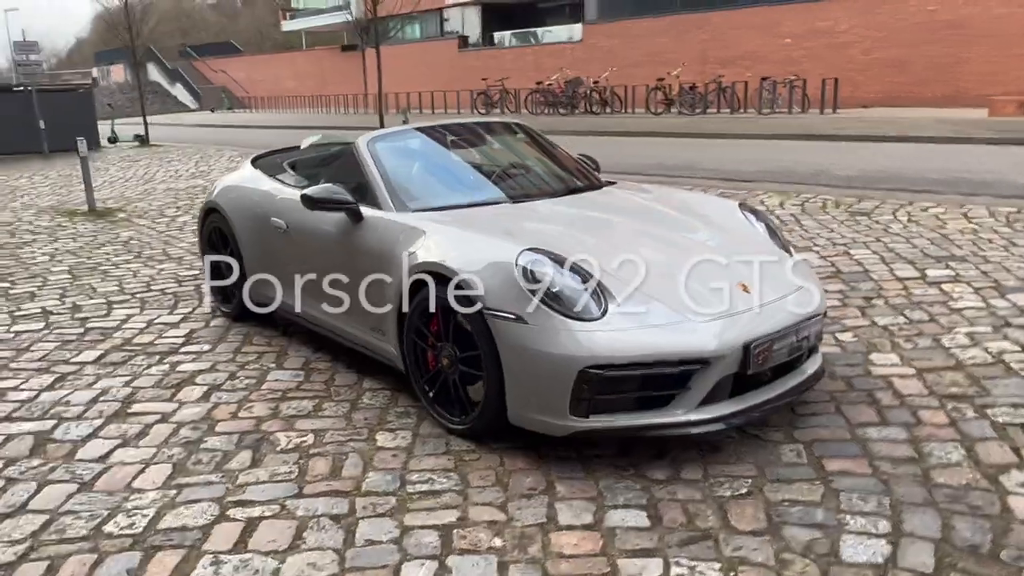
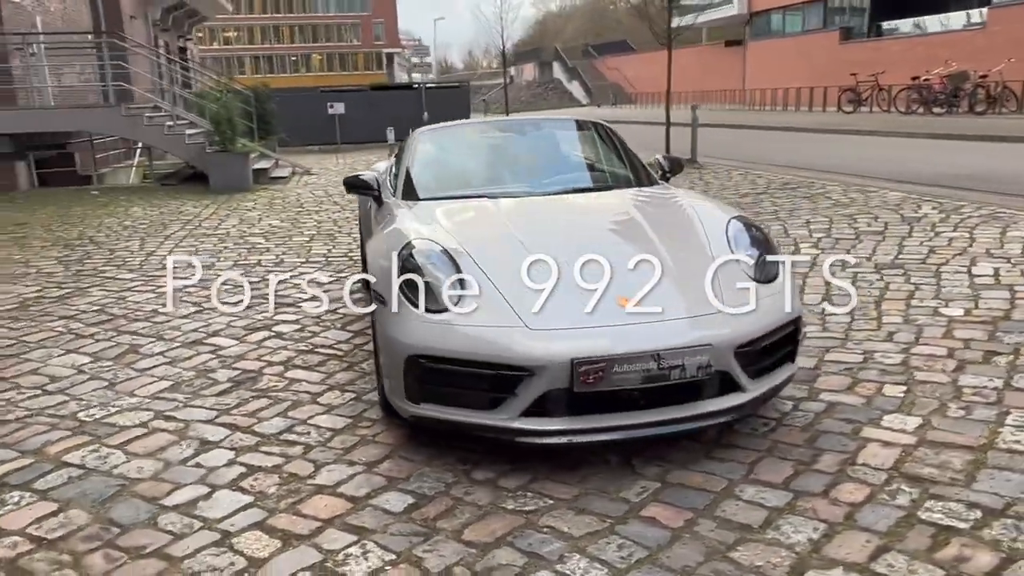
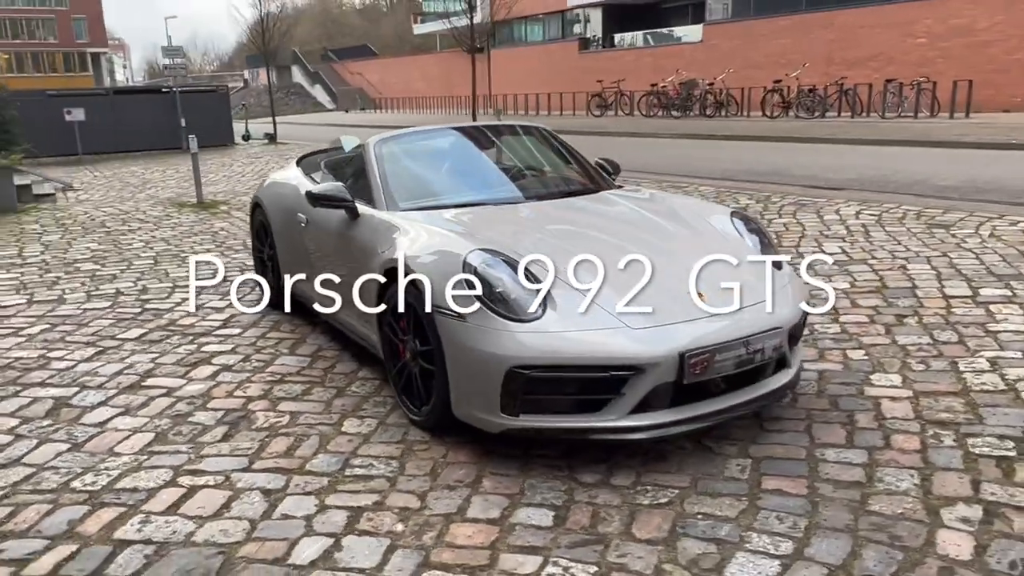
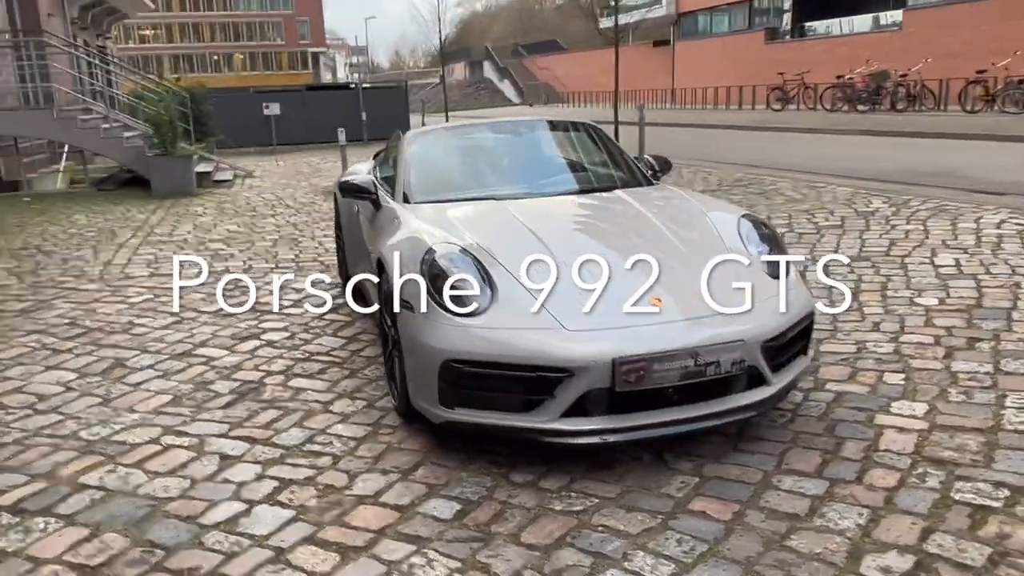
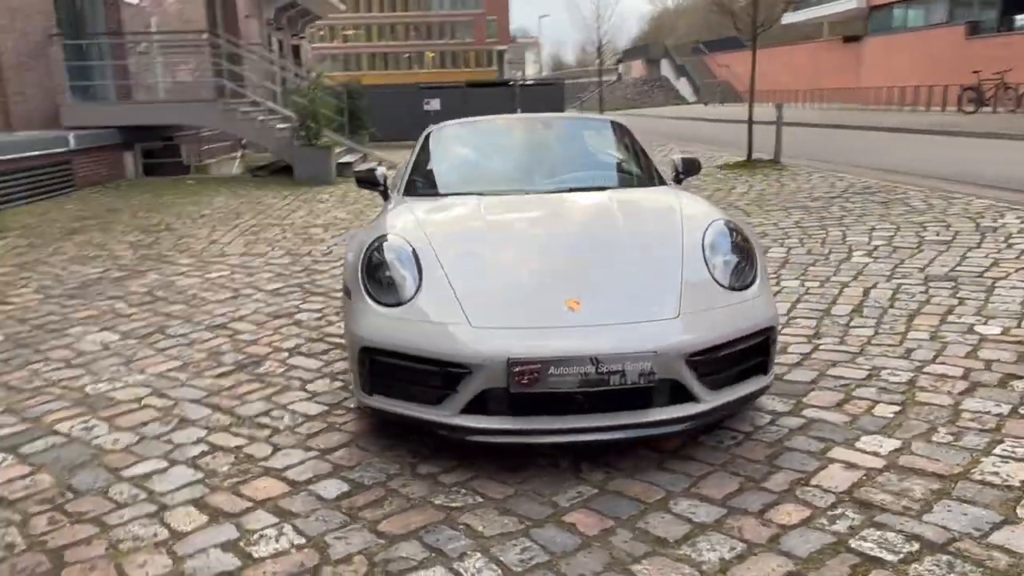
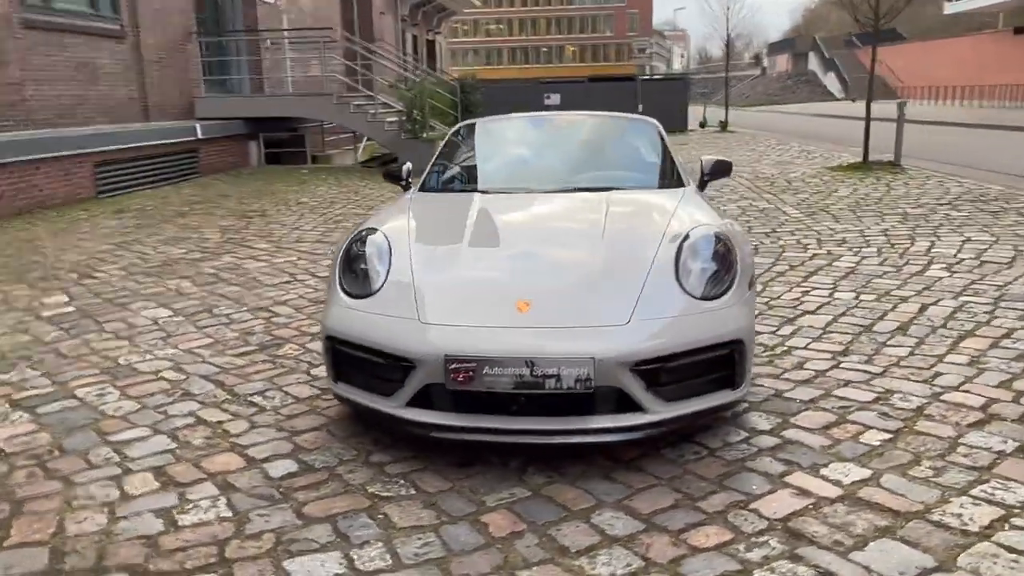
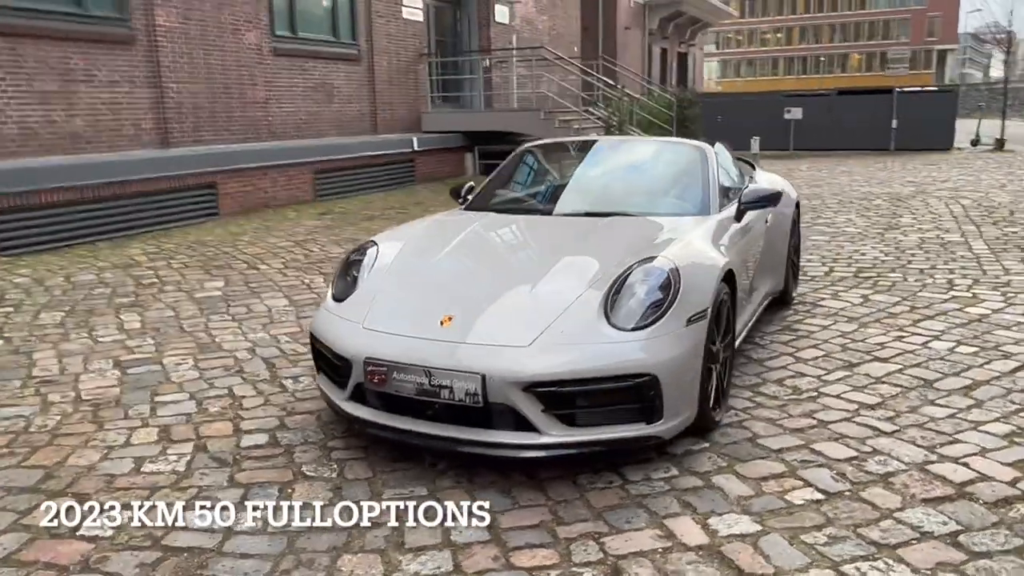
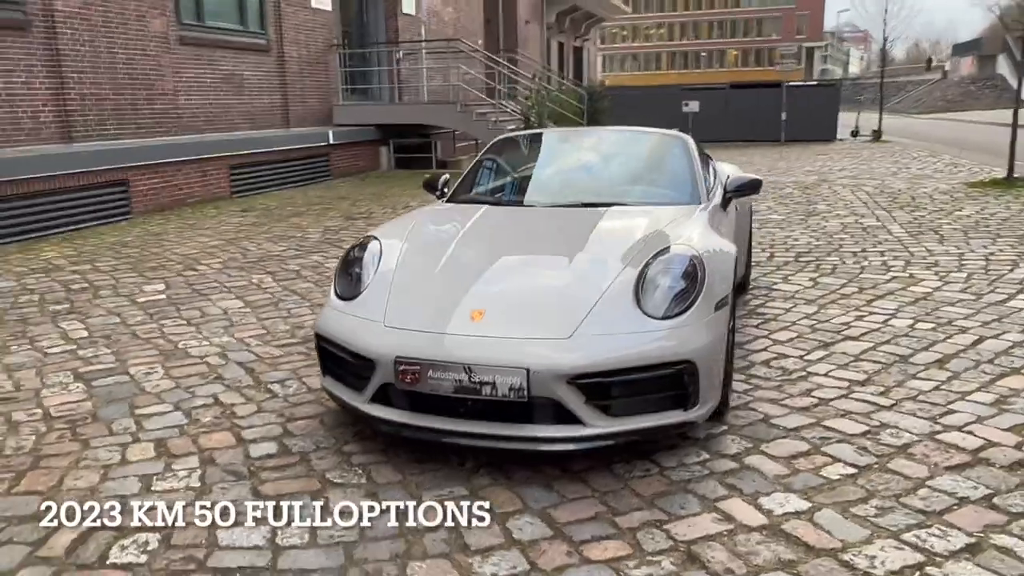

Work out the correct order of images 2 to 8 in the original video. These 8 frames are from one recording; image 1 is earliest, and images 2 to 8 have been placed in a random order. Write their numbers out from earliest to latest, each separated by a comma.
3, 4, 2, 5, 6, 8, 7
